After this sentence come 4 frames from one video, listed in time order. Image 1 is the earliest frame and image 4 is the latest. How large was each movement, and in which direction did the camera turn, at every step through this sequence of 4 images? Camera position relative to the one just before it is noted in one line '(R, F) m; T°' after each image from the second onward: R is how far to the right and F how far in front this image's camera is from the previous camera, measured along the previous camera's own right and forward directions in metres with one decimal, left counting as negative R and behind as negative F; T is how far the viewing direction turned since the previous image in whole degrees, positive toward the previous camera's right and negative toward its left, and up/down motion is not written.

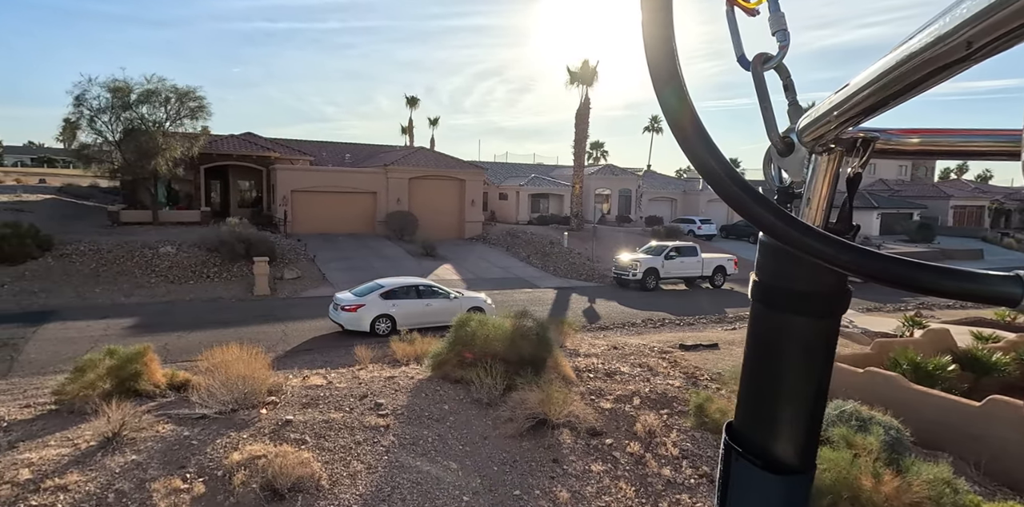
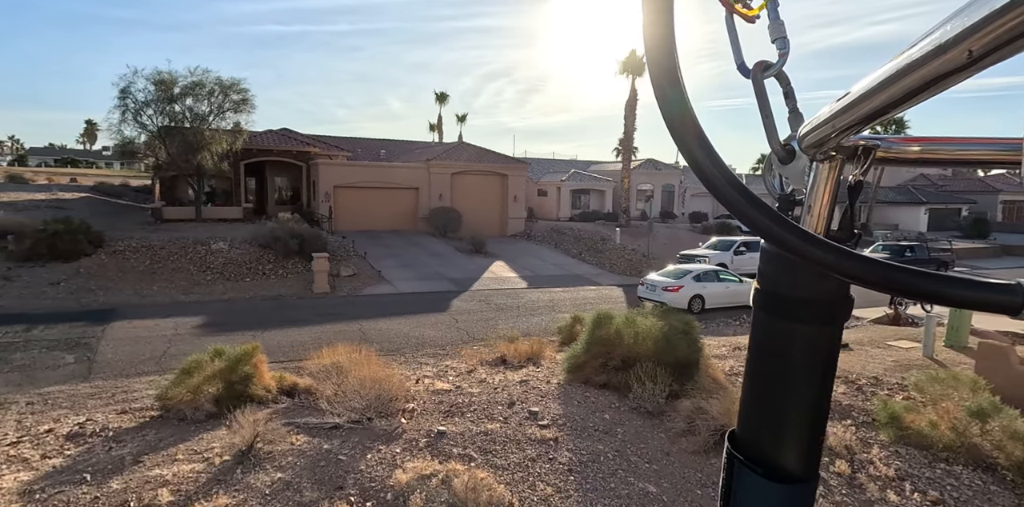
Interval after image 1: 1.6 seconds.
(-1.7, +0.8) m; -1°
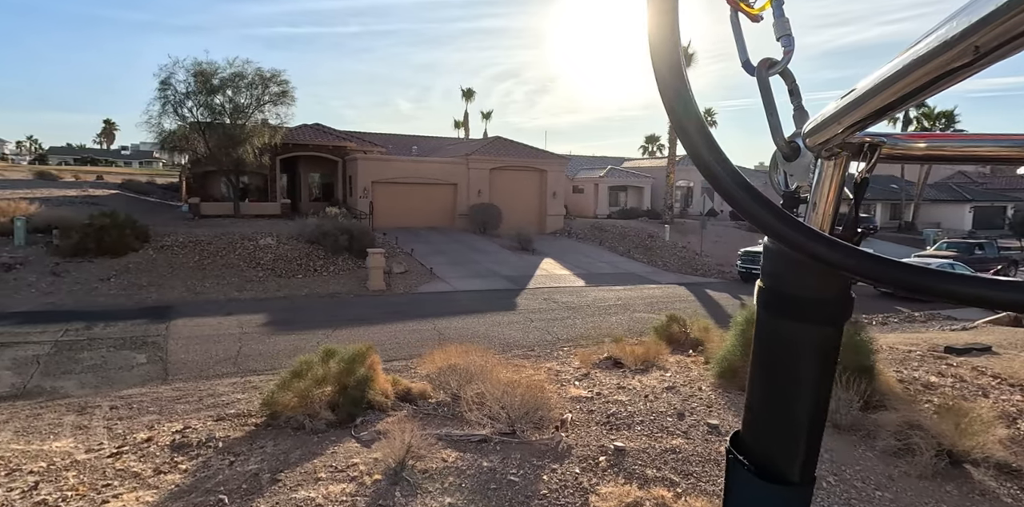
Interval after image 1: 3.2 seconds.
(-1.6, +0.8) m; -1°
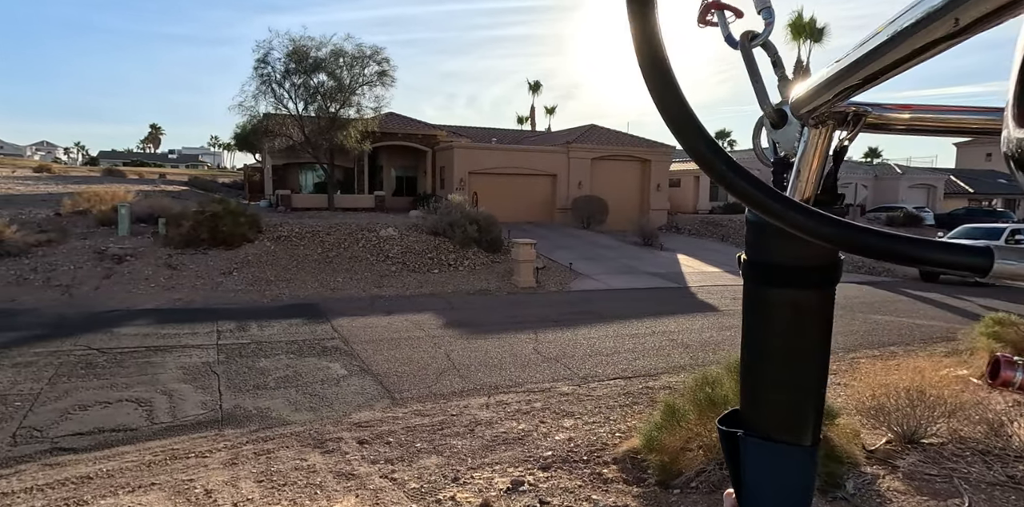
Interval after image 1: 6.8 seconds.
(-3.7, +2.2) m; -3°
